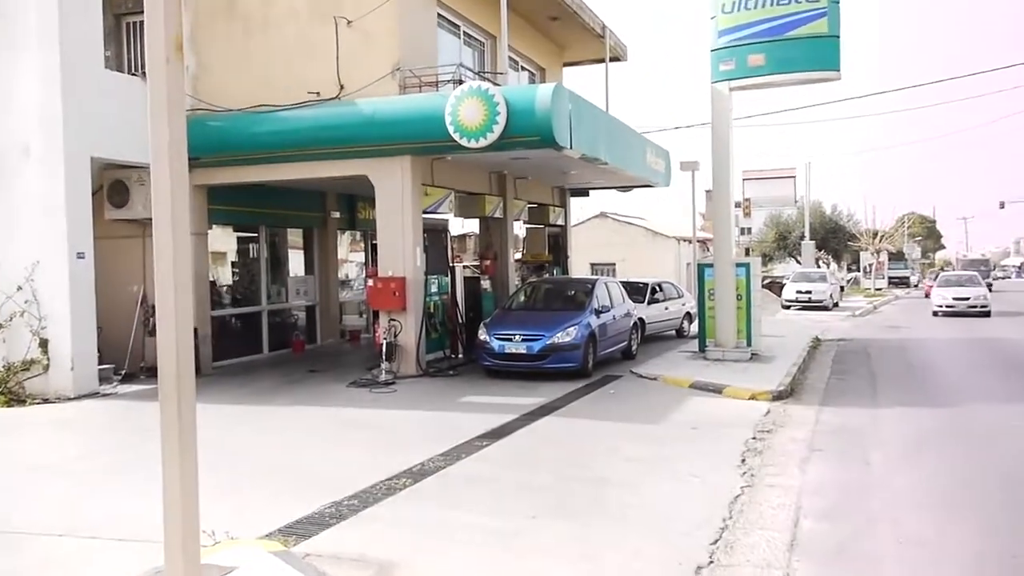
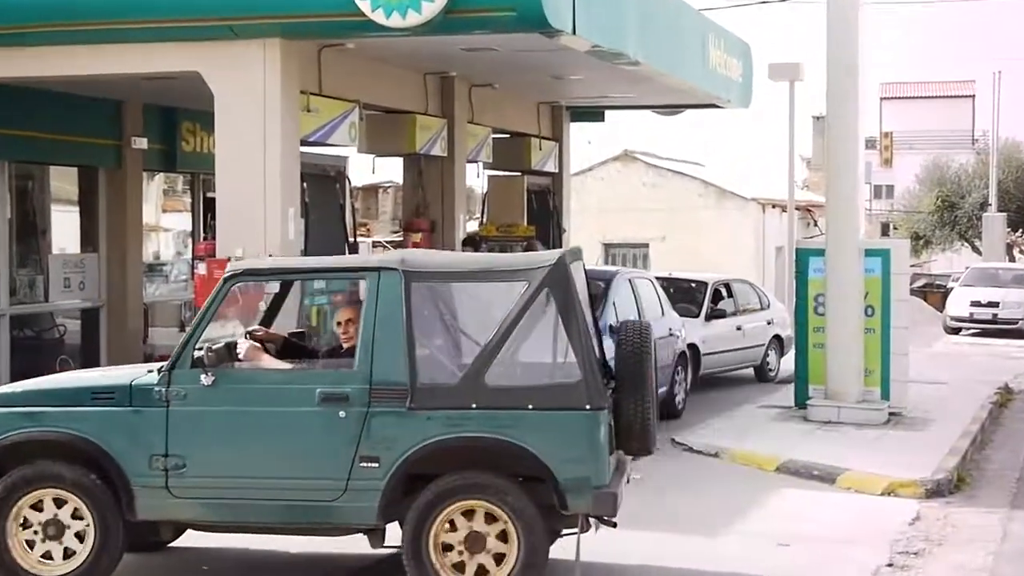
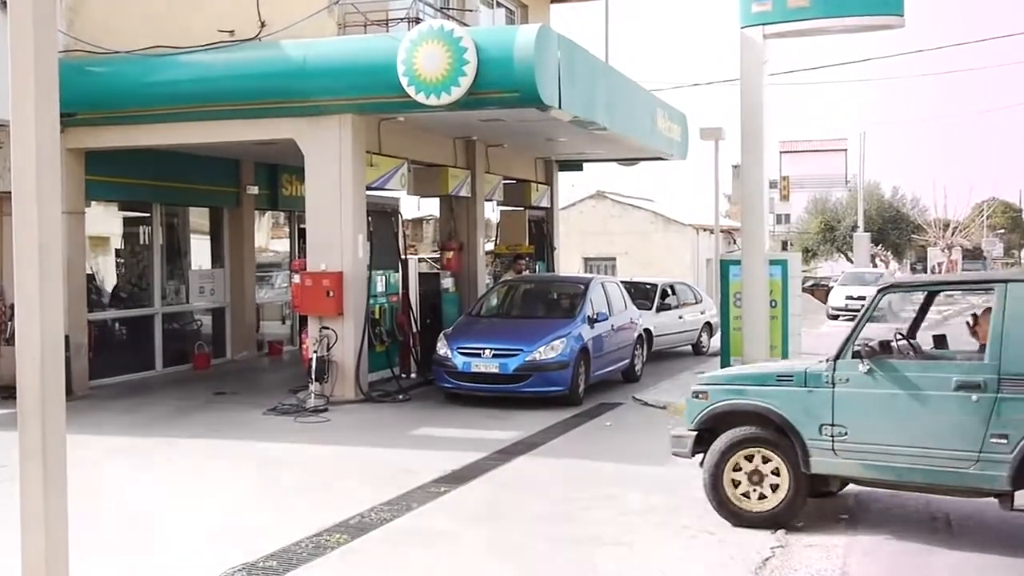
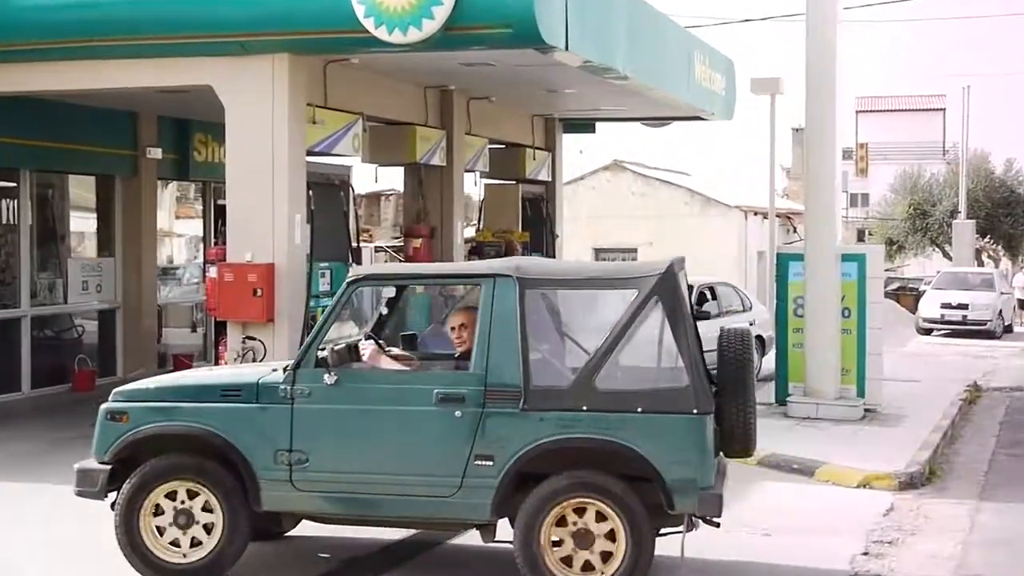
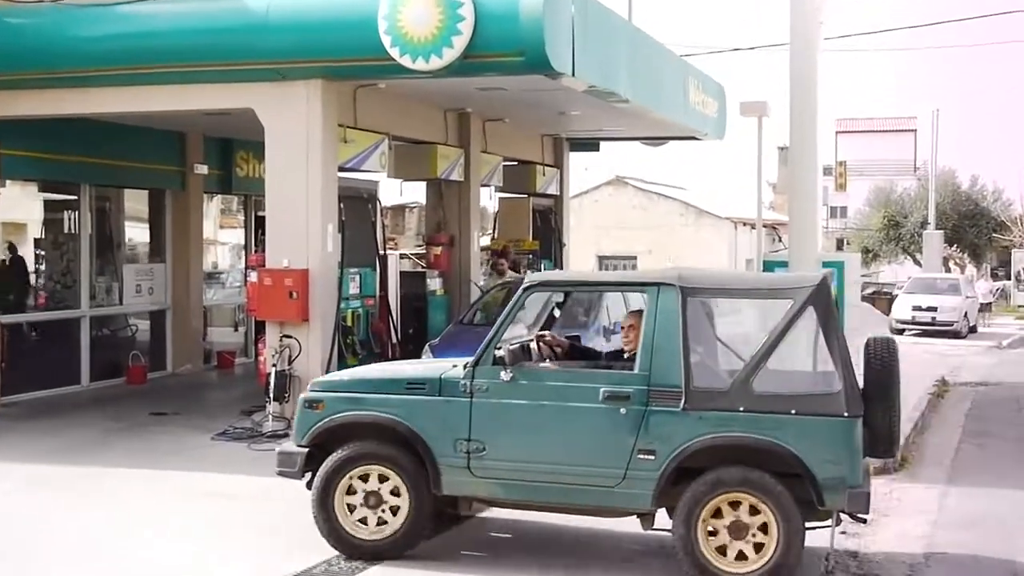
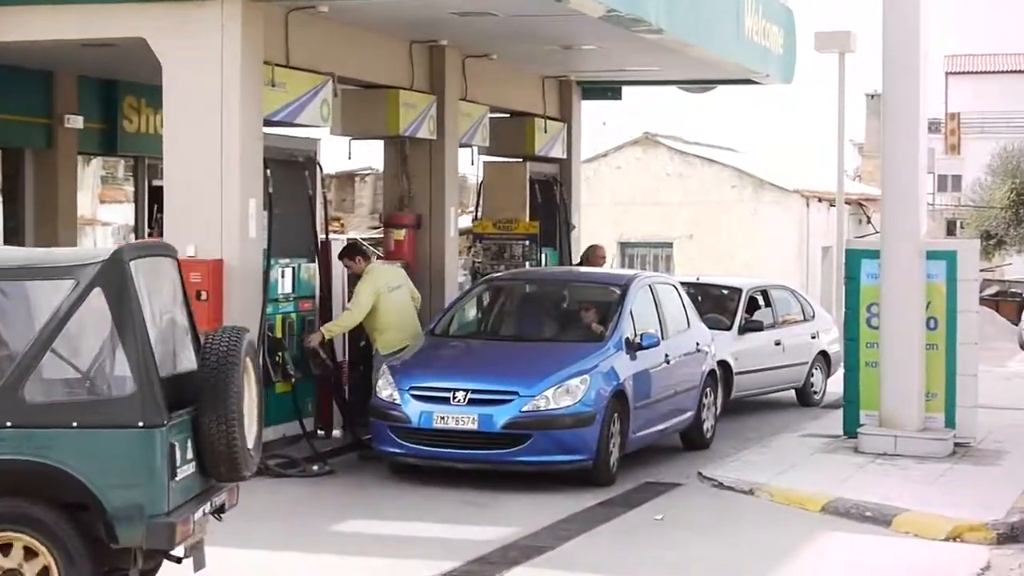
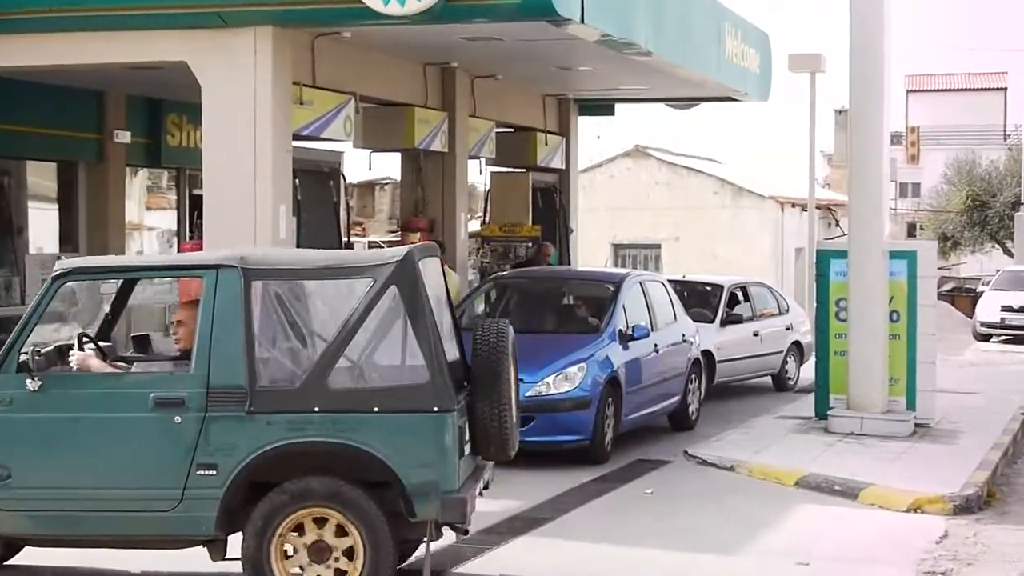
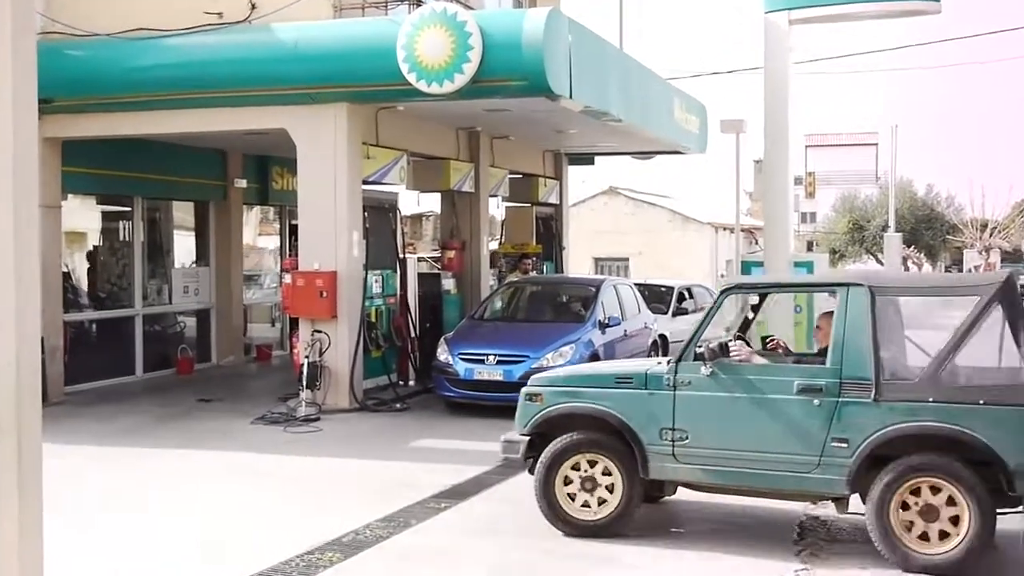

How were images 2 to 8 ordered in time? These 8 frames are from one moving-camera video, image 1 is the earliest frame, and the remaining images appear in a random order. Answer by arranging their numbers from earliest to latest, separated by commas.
3, 8, 5, 4, 2, 7, 6
